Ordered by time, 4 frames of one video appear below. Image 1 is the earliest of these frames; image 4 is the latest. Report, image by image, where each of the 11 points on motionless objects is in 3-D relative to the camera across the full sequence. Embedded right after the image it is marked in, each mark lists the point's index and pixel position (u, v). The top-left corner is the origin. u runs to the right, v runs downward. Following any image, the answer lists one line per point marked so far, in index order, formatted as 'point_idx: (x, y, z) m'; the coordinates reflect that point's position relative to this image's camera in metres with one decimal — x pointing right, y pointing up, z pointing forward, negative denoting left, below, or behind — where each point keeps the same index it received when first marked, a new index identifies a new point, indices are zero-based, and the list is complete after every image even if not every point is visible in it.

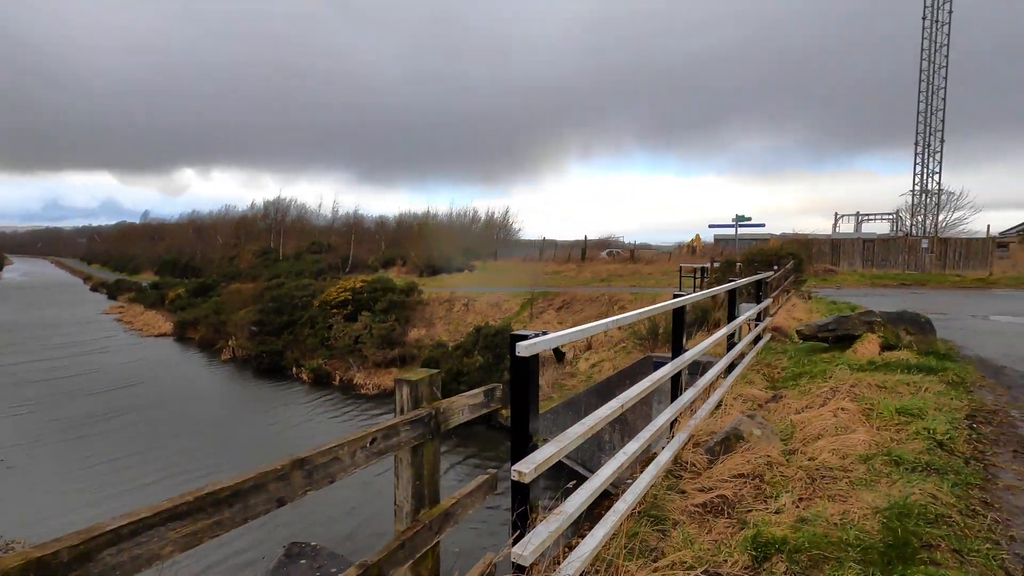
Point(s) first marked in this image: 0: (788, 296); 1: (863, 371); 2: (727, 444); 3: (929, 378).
0: (+6.4, -0.2, +12.4) m
1: (+4.0, -0.9, +6.1) m
2: (+1.6, -1.1, +3.9) m
3: (+4.4, -1.0, +5.7) m
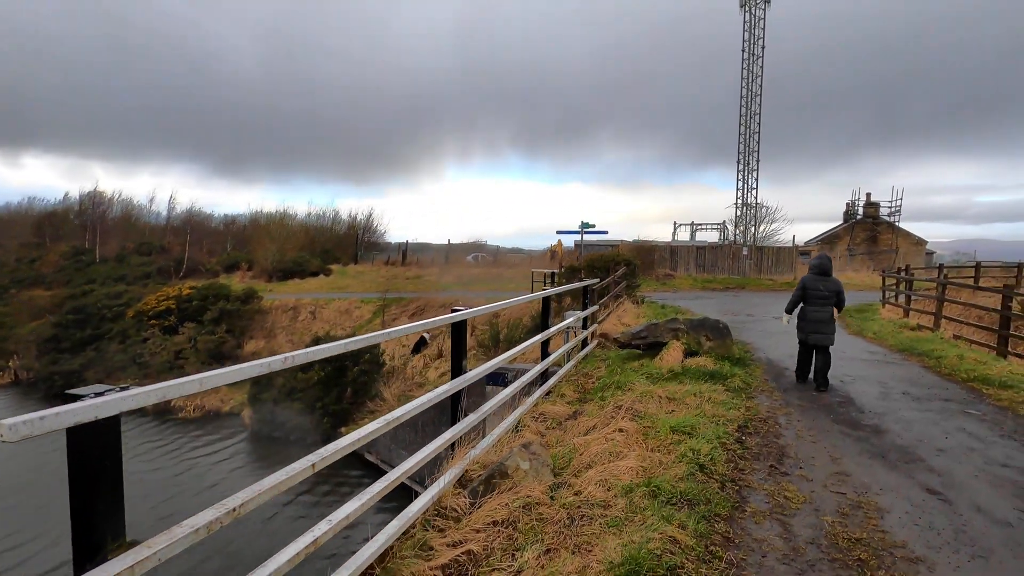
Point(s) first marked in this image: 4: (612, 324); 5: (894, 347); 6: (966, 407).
0: (+2.6, -0.4, +12.8) m
1: (+1.7, -1.1, +6.1) m
2: (-0.1, -1.3, +3.4) m
3: (+2.2, -1.1, +5.8) m
4: (+2.1, -0.8, +11.0) m
5: (+6.5, -1.0, +9.1) m
6: (+4.6, -1.2, +5.4) m
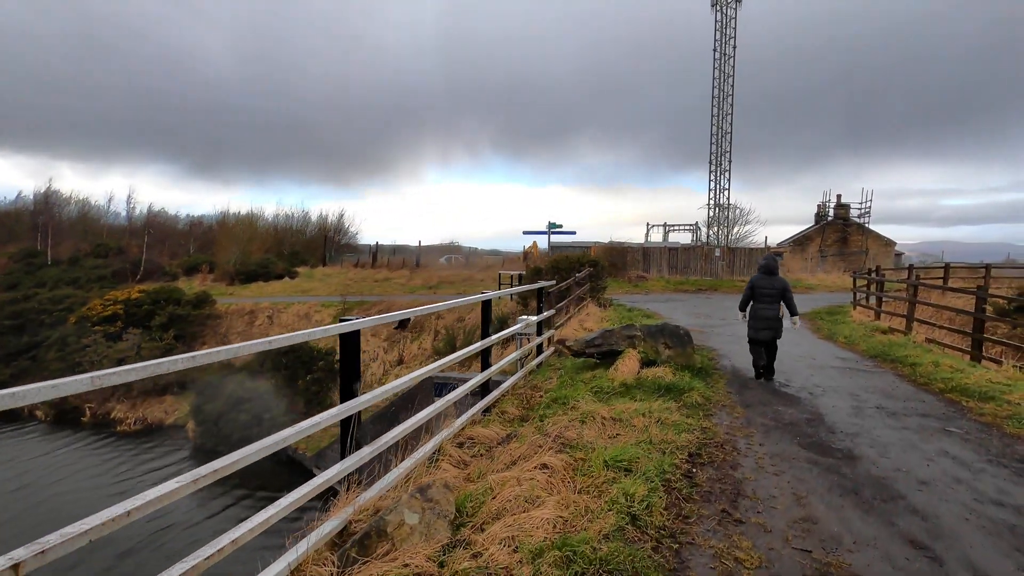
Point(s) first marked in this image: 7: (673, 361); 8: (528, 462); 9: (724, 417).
0: (+1.6, -0.4, +12.2) m
1: (+1.0, -1.1, +5.4) m
2: (-0.7, -1.3, +2.7) m
3: (+1.5, -1.1, +5.1) m
4: (+1.2, -0.8, +10.3) m
5: (+5.7, -1.0, +8.5) m
6: (+3.9, -1.2, +4.8) m
7: (+2.0, -0.9, +6.7) m
8: (+0.1, -1.2, +3.6) m
9: (+2.0, -1.2, +4.9) m
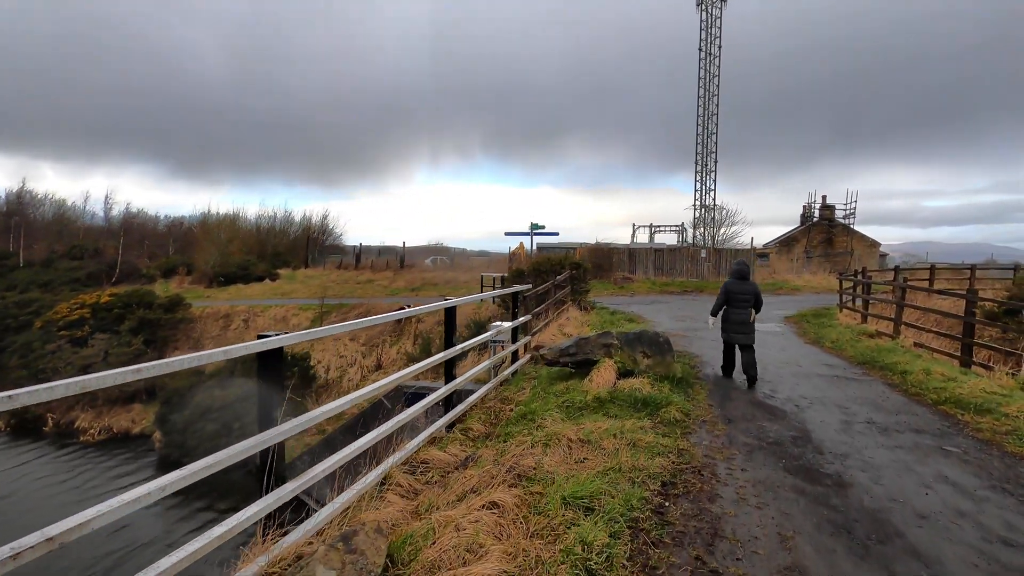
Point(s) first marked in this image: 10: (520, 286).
0: (+1.1, -0.5, +11.7) m
1: (+0.6, -1.2, +4.9) m
2: (-1.0, -1.3, +2.2) m
3: (+1.2, -1.2, +4.7) m
4: (+0.7, -0.9, +9.8) m
5: (+5.2, -1.1, +8.2) m
6: (+3.6, -1.3, +4.5) m
7: (+1.6, -1.0, +6.2) m
8: (-0.2, -1.2, +3.1) m
9: (+1.6, -1.2, +4.5) m
10: (+0.1, 0.0, +8.8) m
